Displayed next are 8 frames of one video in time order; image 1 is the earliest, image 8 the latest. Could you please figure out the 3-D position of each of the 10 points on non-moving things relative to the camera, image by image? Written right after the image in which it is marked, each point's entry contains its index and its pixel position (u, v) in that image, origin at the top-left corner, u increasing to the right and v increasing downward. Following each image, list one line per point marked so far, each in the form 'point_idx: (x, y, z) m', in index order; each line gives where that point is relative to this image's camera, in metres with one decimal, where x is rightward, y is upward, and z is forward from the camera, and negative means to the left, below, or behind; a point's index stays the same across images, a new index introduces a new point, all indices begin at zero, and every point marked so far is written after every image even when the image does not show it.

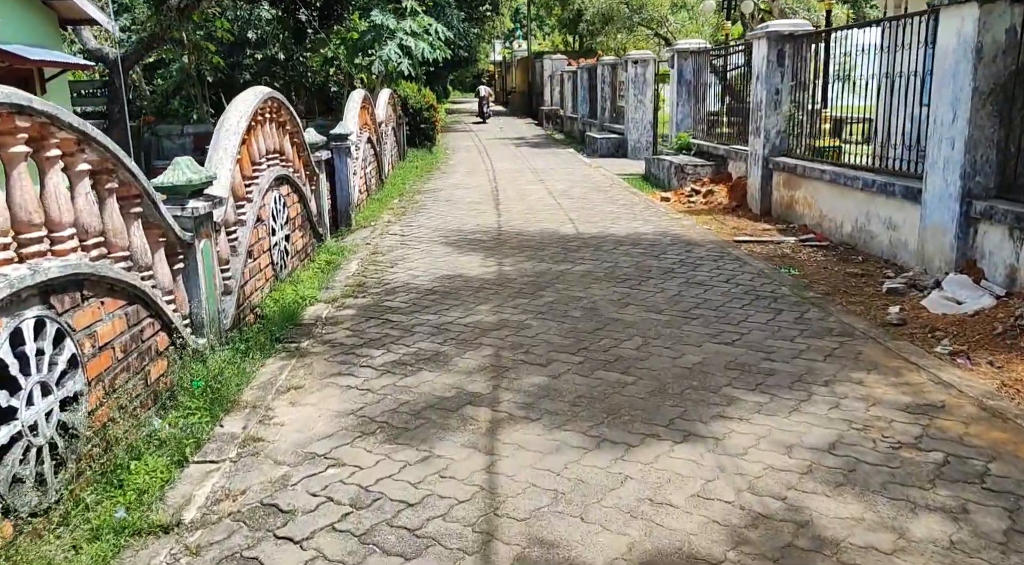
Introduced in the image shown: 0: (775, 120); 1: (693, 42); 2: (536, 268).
0: (+2.9, +1.7, +10.2) m
1: (+2.7, +3.6, +14.3) m
2: (+0.2, +0.1, +7.1) m
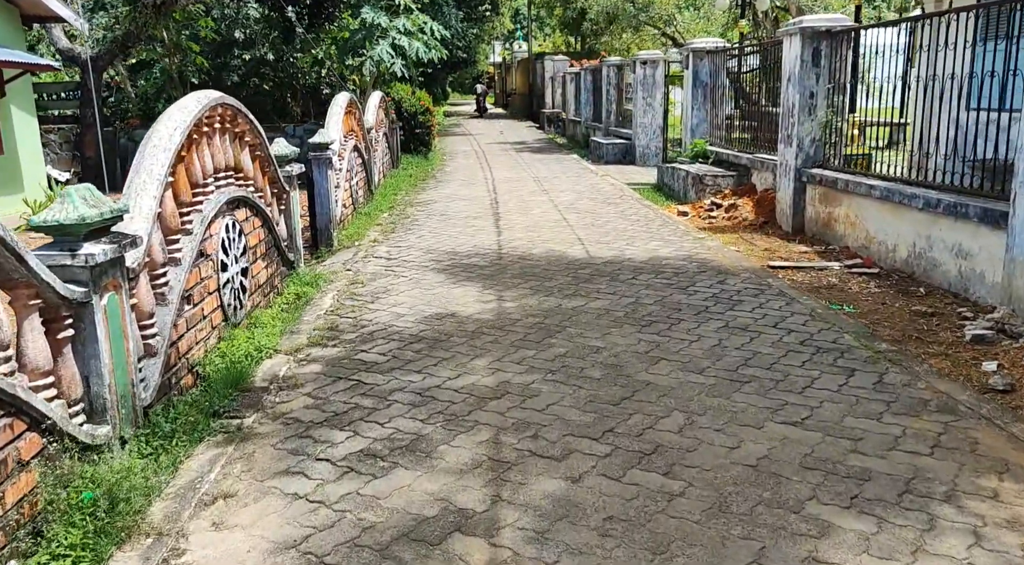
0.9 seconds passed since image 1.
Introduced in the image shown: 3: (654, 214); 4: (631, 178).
0: (+2.9, +1.5, +9.1) m
1: (+2.8, +3.4, +13.2) m
2: (+0.2, -0.1, +6.0) m
3: (+1.6, +0.8, +10.5) m
4: (+1.8, +1.6, +14.6) m
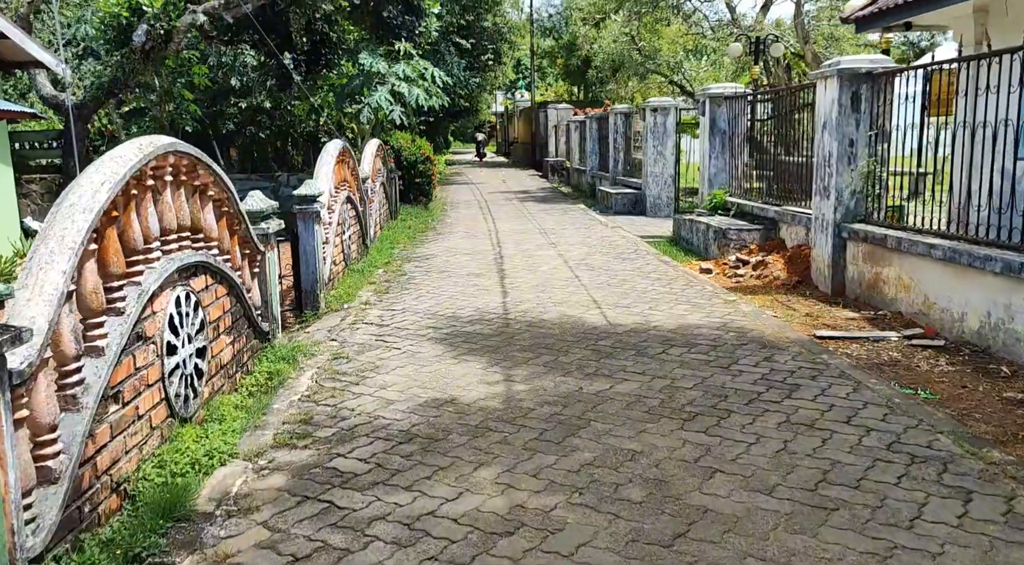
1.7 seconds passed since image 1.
0: (+2.9, +0.9, +8.2) m
1: (+2.8, +2.6, +12.4) m
2: (+0.3, -0.6, +5.1) m
3: (+1.7, +0.1, +9.6) m
4: (+1.9, +0.8, +13.7) m
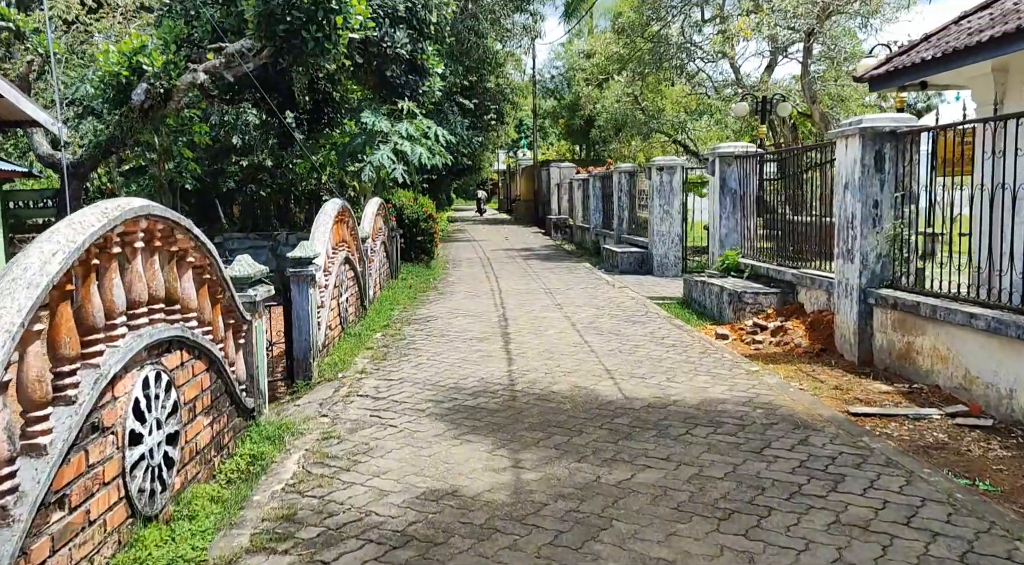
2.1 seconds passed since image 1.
0: (+3.0, +0.3, +7.8) m
1: (+2.9, +1.8, +12.1) m
2: (+0.3, -0.9, +4.6) m
3: (+1.7, -0.5, +9.1) m
4: (+2.0, -0.1, +13.2) m
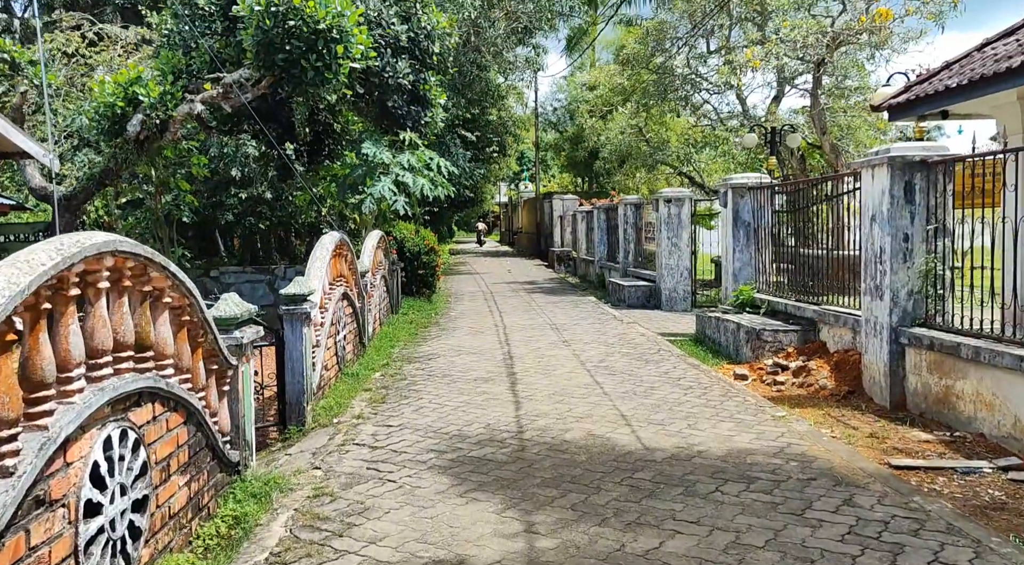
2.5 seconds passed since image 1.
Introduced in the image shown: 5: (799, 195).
0: (+3.1, +0.1, +7.3) m
1: (+3.0, +1.3, +11.6) m
2: (+0.4, -1.1, +4.0) m
3: (+1.8, -0.9, +8.6) m
4: (+2.0, -0.6, +12.8) m
5: (+3.0, +0.9, +9.9) m
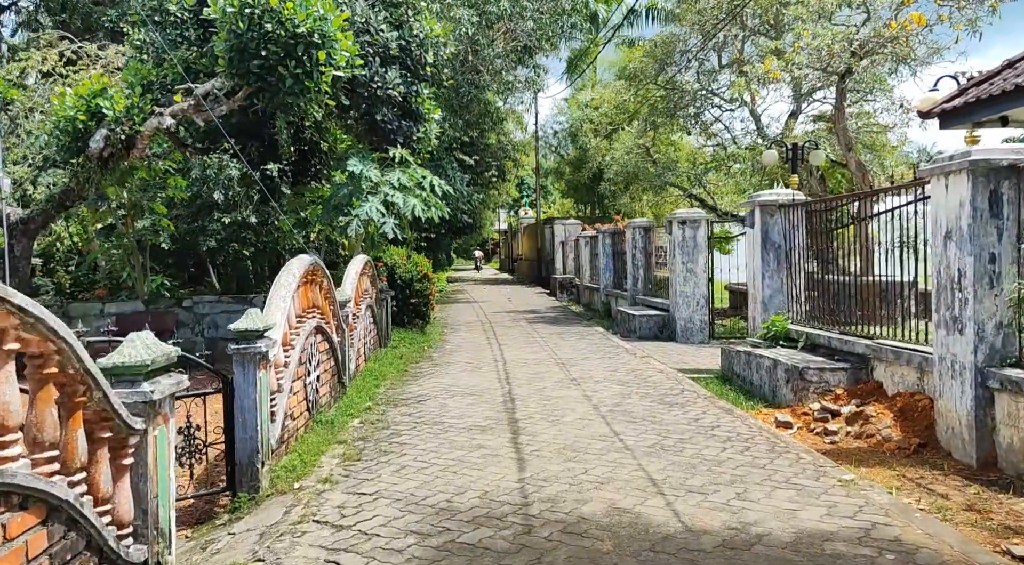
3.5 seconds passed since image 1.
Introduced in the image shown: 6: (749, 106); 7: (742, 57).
0: (+3.1, -0.1, +6.0) m
1: (+3.0, +1.0, +10.4) m
2: (+0.4, -1.2, +2.7) m
3: (+1.8, -1.1, +7.3) m
4: (+2.1, -1.0, +11.4) m
5: (+3.0, +0.7, +8.6) m
6: (+4.8, +3.6, +19.2) m
7: (+4.4, +4.3, +17.9) m
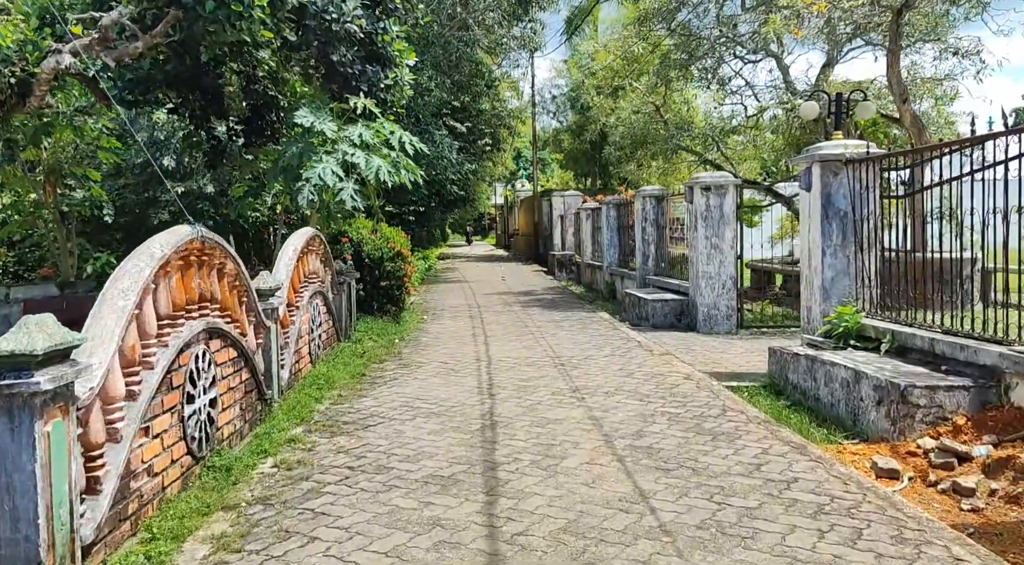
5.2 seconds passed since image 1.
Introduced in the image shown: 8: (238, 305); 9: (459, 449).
0: (+2.9, -0.1, +3.6) m
1: (+2.8, +1.2, +7.9) m
2: (+0.3, -1.3, +0.3) m
3: (+1.6, -1.0, +4.9) m
4: (+1.9, -0.8, +9.0) m
5: (+2.9, +0.8, +6.2) m
6: (+4.7, +4.0, +16.7) m
7: (+4.2, +4.7, +15.4) m
8: (-1.8, -0.1, +6.4) m
9: (-0.3, -1.0, +5.6) m
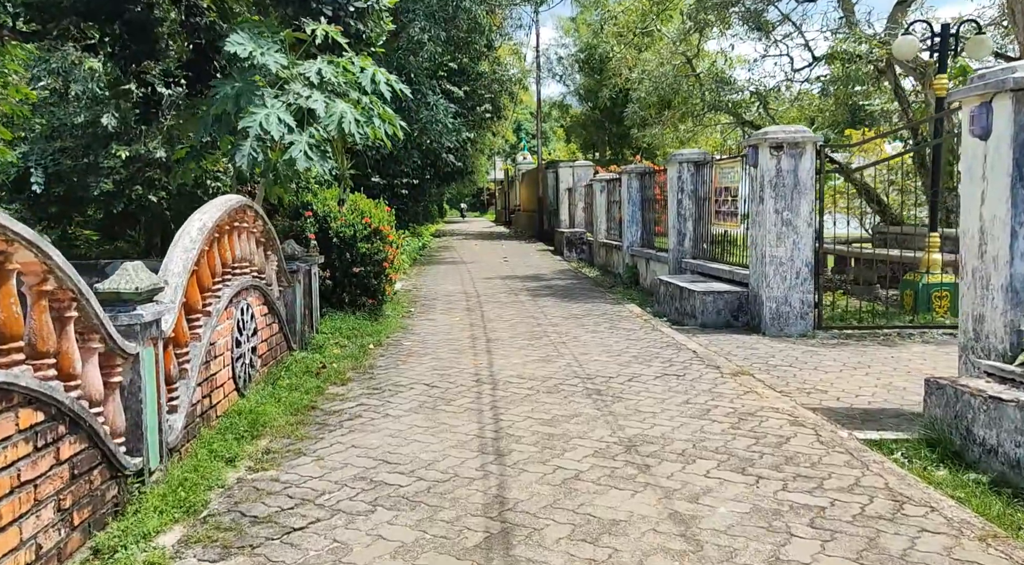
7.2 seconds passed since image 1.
0: (+3.1, -0.2, +0.8) m
1: (+2.9, +1.2, +5.1) m
2: (+0.4, -1.4, -2.5) m
3: (+1.8, -1.1, +2.1) m
4: (+2.0, -0.7, +6.2) m
5: (+3.0, +0.7, +3.4) m
6: (+4.8, +4.2, +13.8) m
7: (+4.3, +4.9, +12.5) m
8: (-1.7, -0.2, +3.6) m
9: (-0.2, -1.1, +2.9) m
